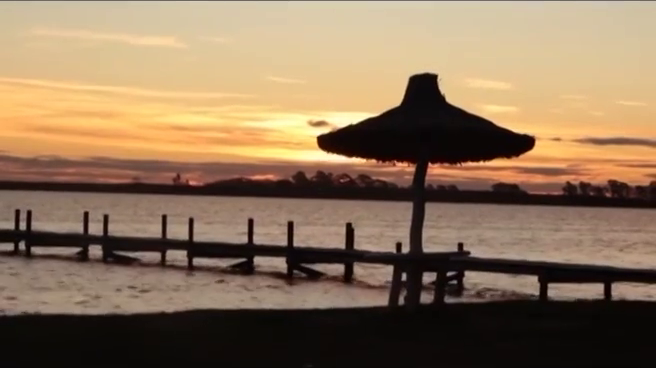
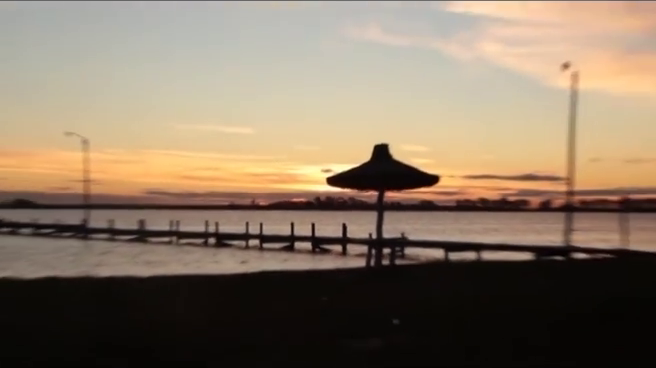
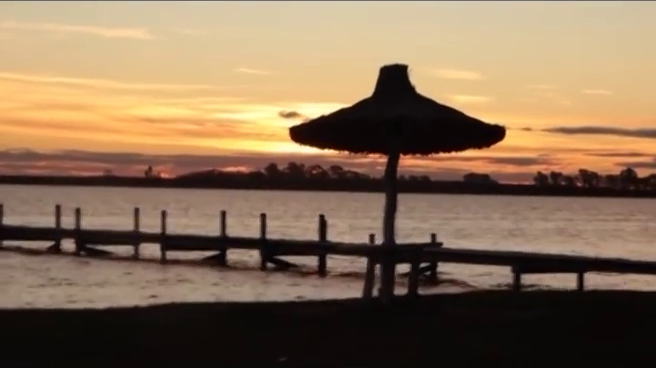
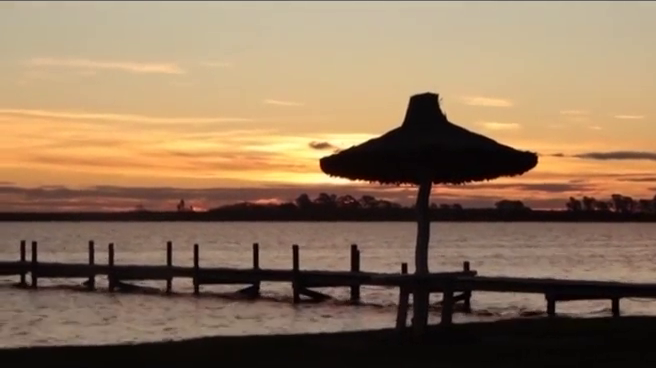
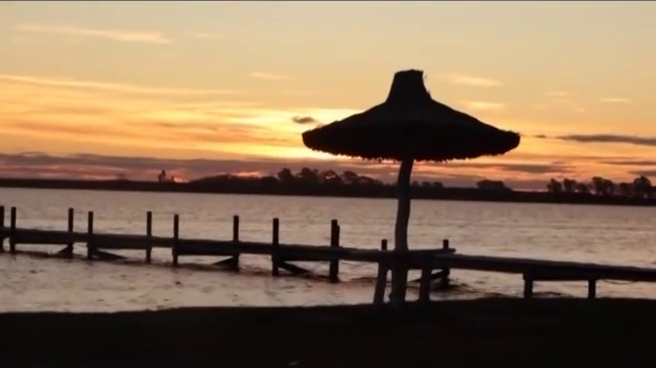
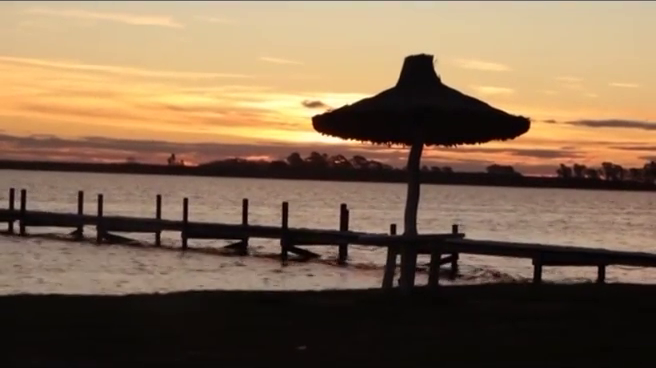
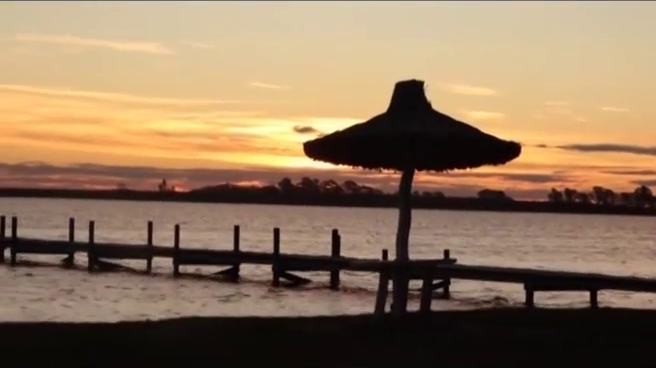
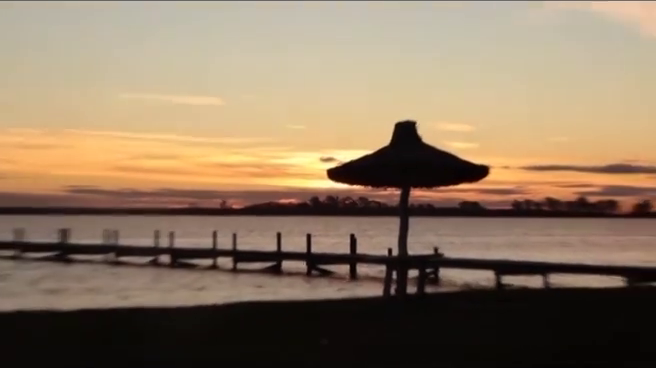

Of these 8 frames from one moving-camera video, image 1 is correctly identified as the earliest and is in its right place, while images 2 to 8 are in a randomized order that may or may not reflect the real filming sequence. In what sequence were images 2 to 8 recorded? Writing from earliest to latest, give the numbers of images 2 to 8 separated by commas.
6, 5, 3, 7, 4, 8, 2
